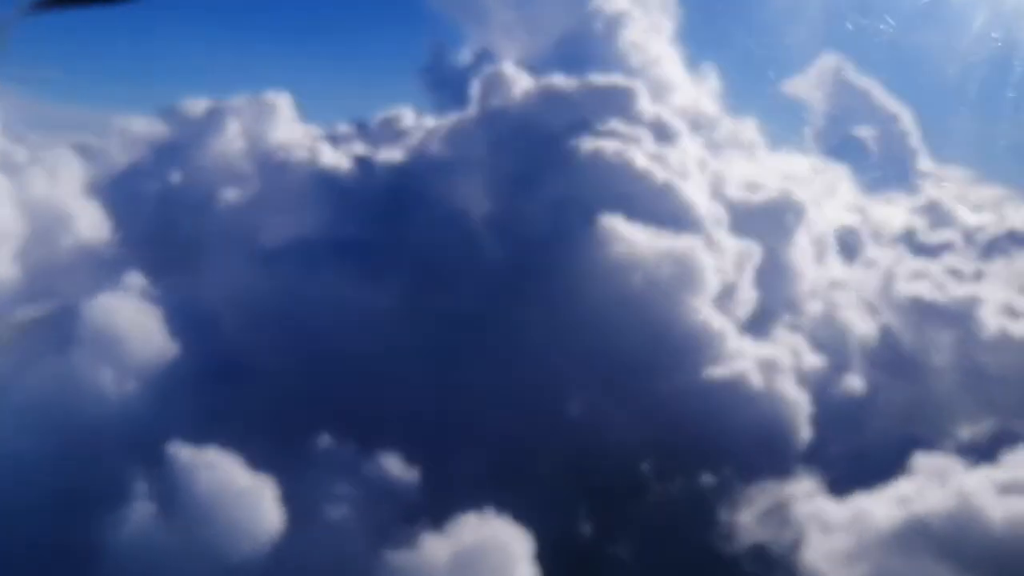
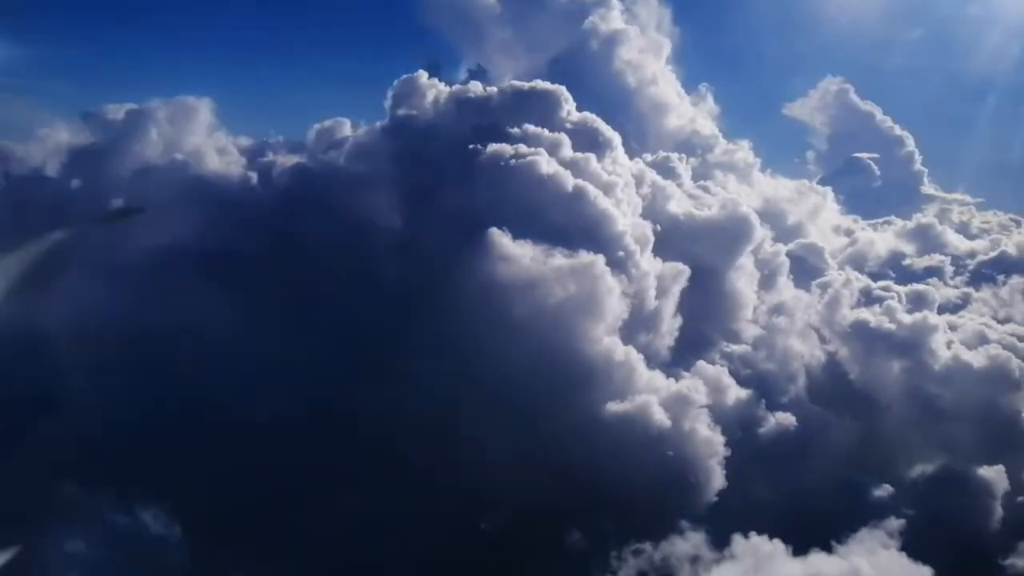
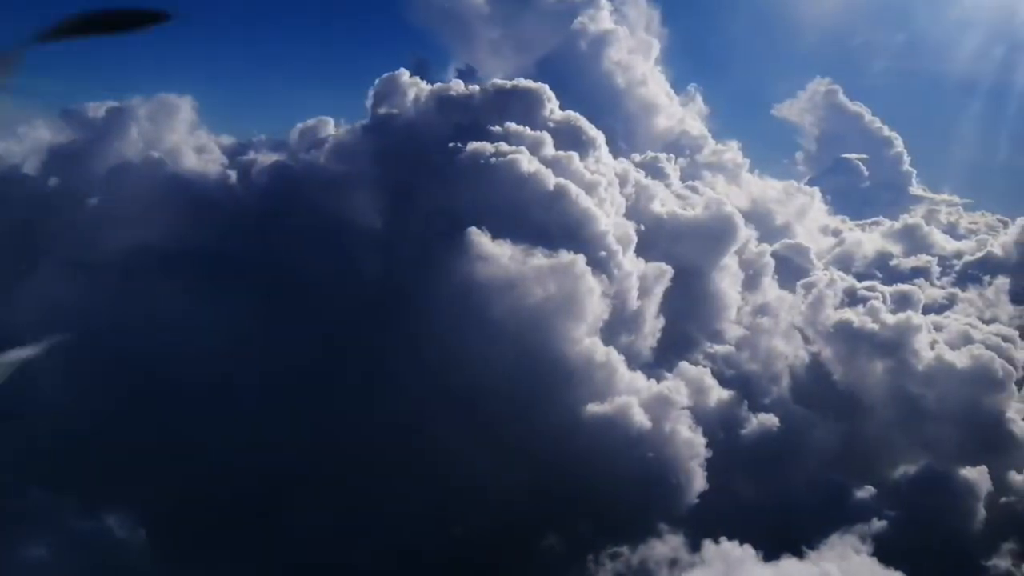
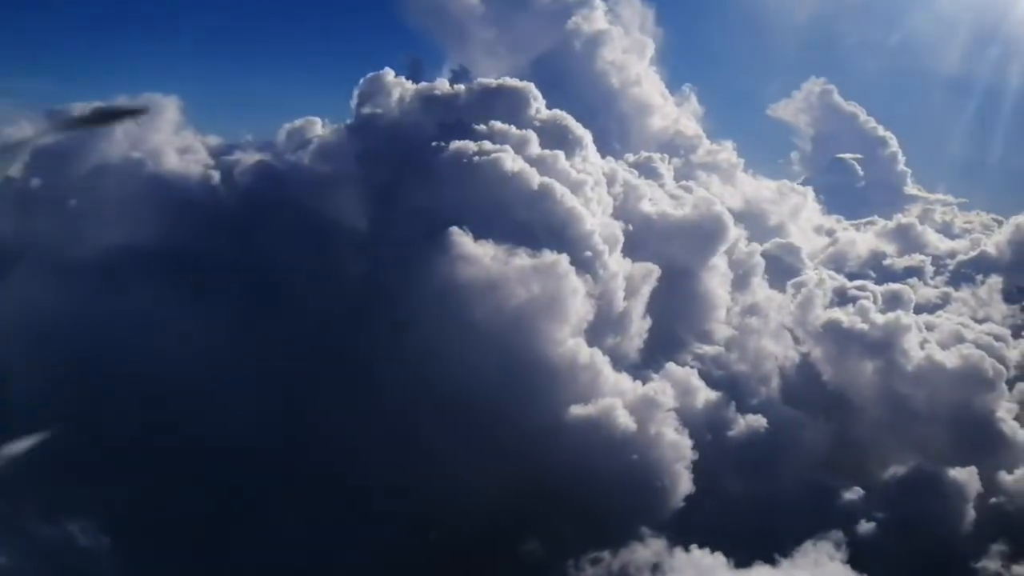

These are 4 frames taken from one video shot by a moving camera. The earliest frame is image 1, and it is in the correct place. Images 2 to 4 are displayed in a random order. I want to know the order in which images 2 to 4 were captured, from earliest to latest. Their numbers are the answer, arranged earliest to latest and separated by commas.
2, 3, 4
